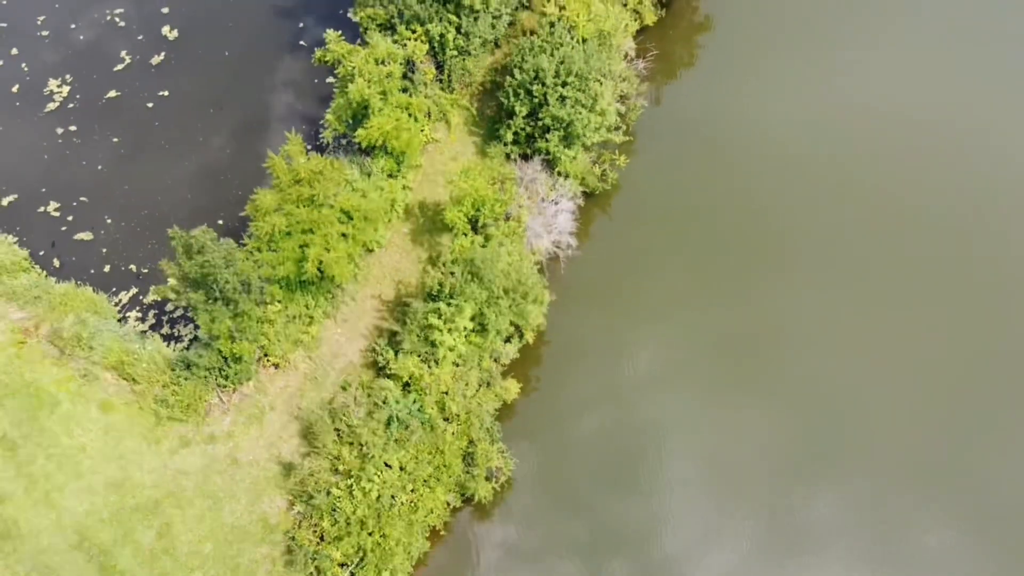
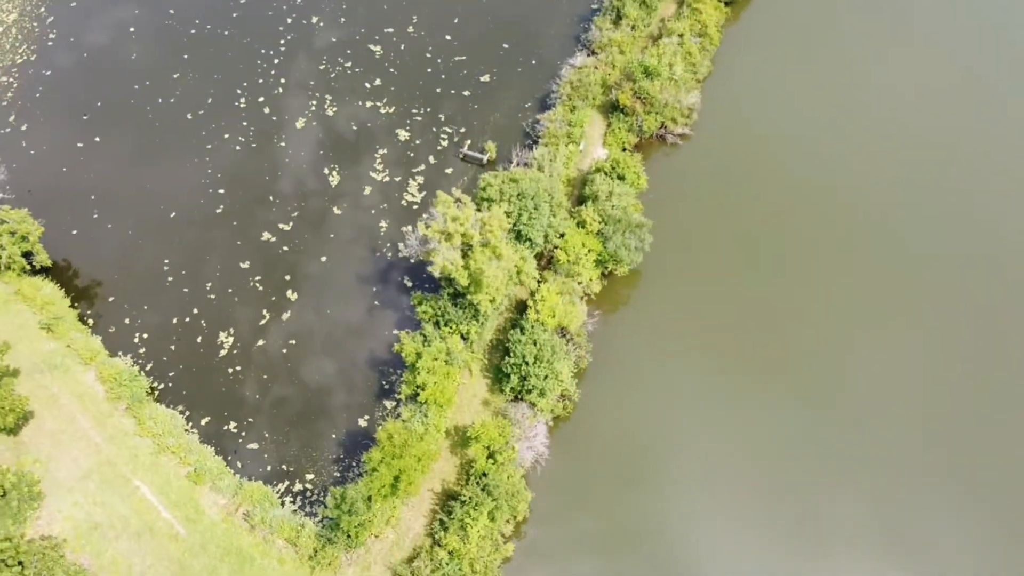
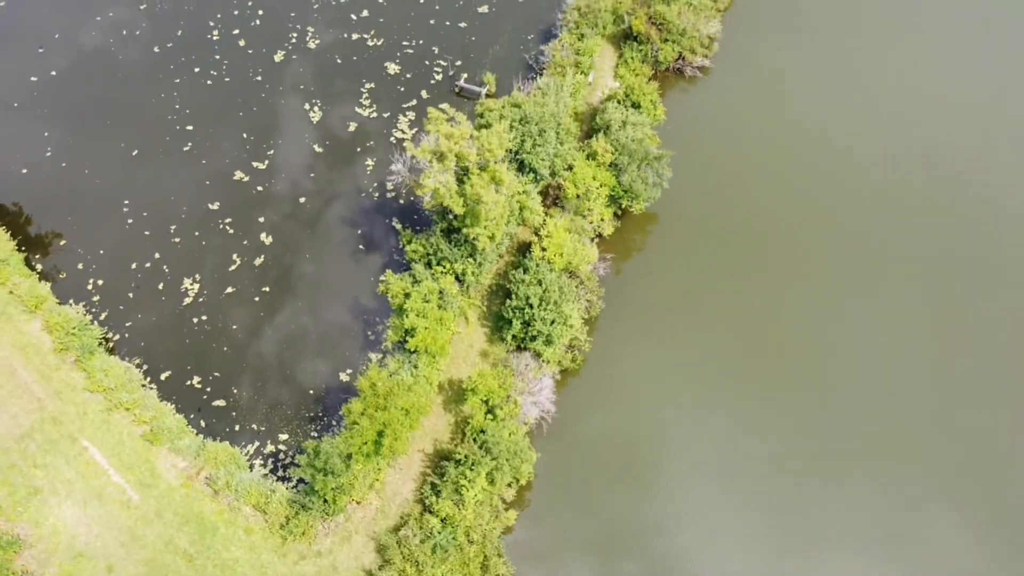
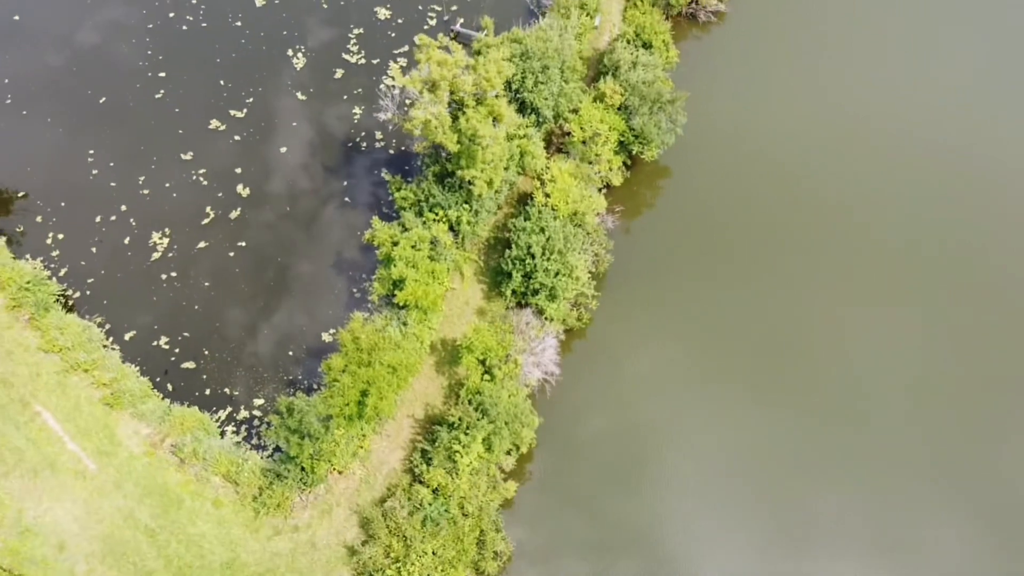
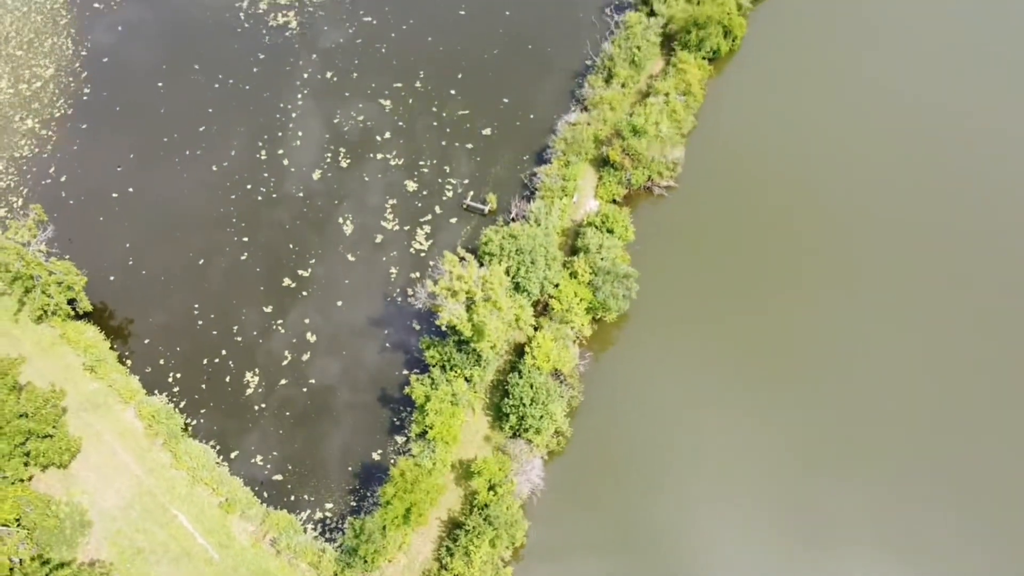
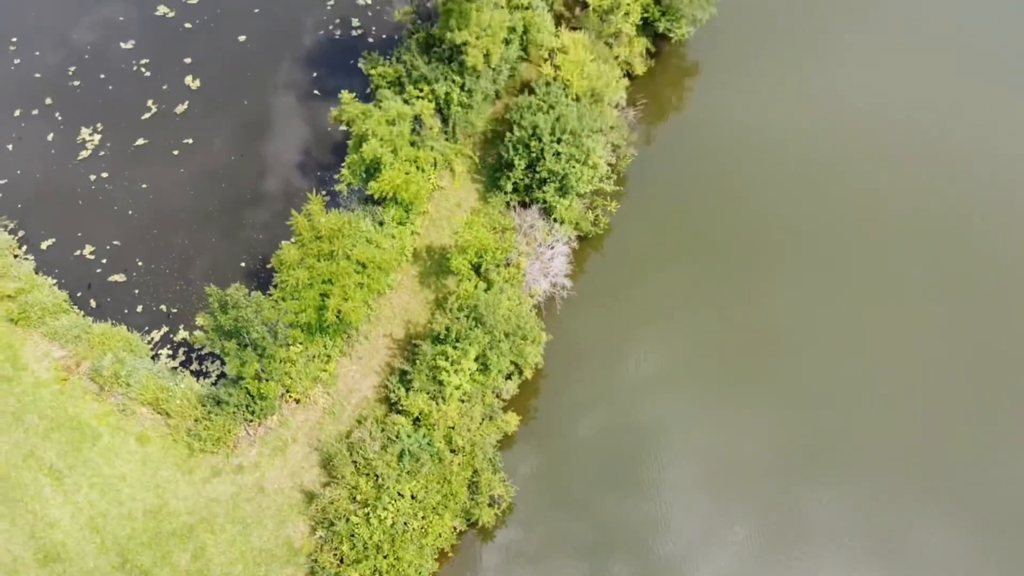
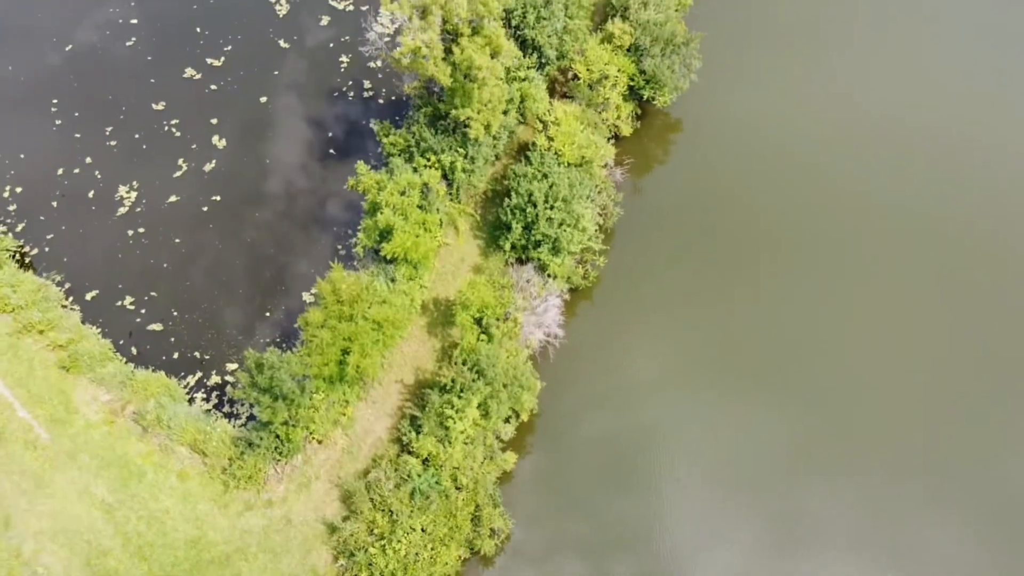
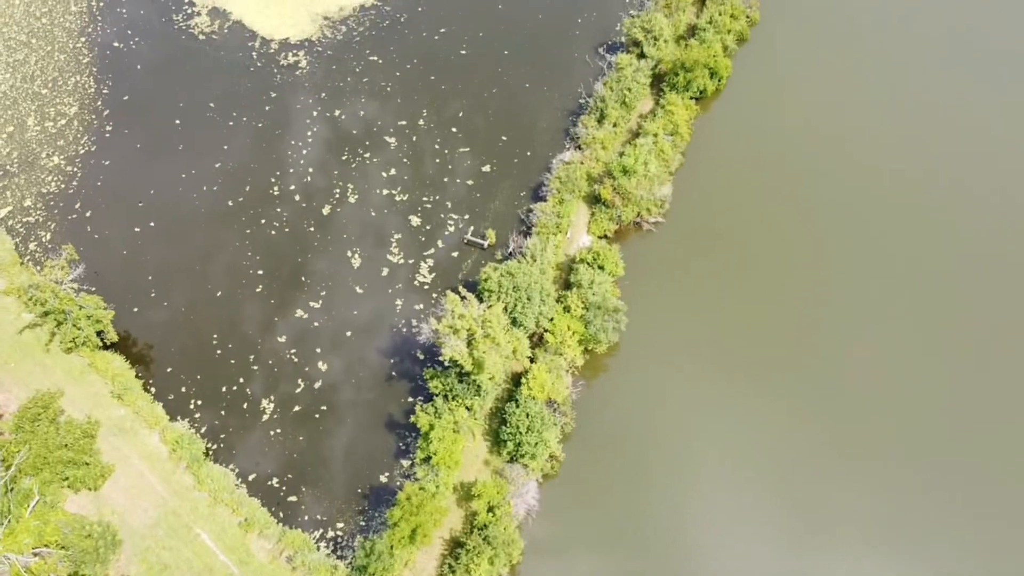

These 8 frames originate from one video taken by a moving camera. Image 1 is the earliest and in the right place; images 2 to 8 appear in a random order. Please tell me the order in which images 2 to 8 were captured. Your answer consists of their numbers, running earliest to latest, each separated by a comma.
6, 7, 4, 3, 2, 5, 8
